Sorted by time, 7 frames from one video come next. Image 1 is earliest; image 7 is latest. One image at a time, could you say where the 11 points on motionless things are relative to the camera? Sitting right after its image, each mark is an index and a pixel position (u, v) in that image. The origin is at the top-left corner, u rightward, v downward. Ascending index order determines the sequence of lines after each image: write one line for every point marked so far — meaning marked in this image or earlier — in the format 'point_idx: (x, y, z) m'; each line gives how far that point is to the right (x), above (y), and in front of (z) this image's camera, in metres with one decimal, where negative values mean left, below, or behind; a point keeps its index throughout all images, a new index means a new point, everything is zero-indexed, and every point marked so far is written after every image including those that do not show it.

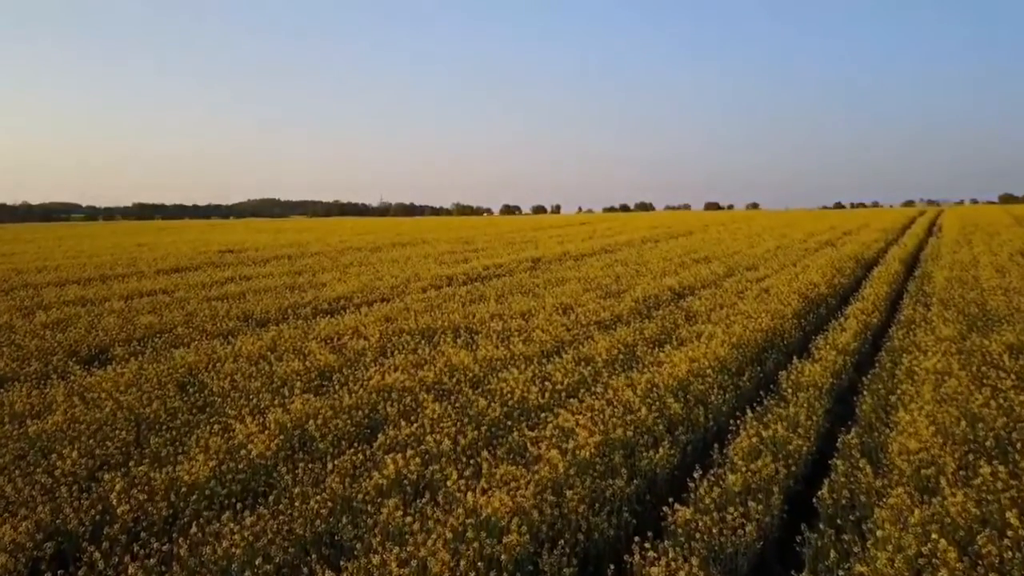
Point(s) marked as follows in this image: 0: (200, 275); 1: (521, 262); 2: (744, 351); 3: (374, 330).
0: (-6.5, +0.3, +15.8) m
1: (+0.2, +0.6, +17.4) m
2: (+2.3, -0.6, +7.5) m
3: (-1.7, -0.5, +9.1) m
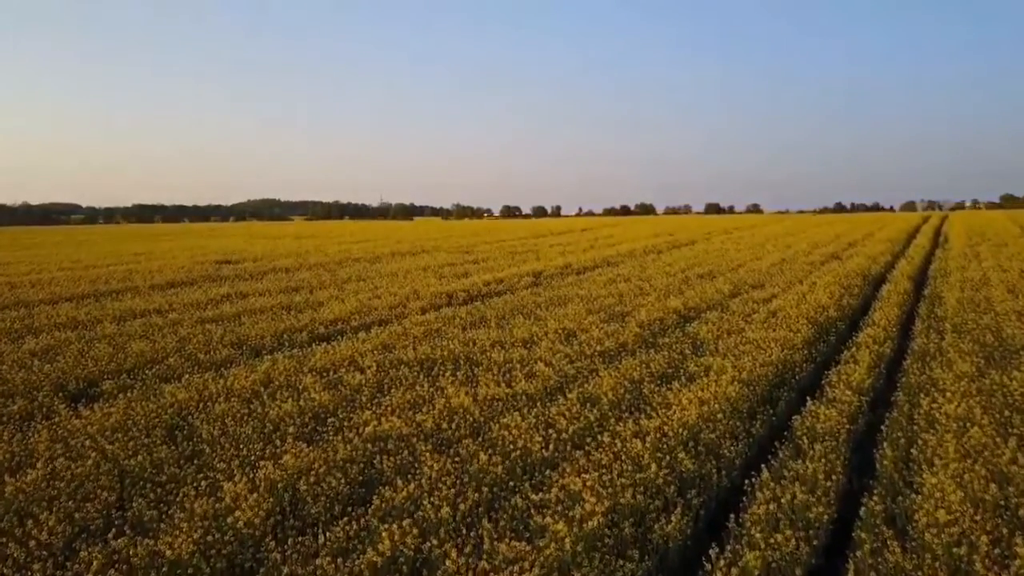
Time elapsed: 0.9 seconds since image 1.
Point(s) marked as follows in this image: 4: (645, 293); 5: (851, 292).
0: (-6.5, -0.1, +15.5) m
1: (+0.2, +0.3, +17.1) m
2: (+2.3, -1.0, +7.2) m
3: (-1.6, -0.8, +8.8) m
4: (+2.4, -0.1, +13.7) m
5: (+5.9, -0.1, +13.3) m
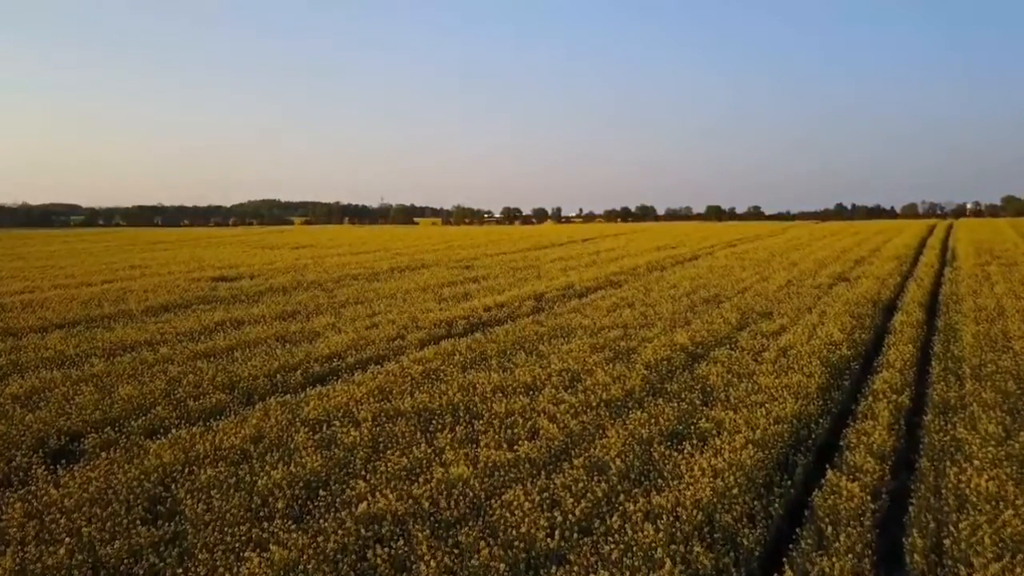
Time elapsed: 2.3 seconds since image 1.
0: (-6.4, -0.6, +15.2) m
1: (+0.3, -0.2, +16.8) m
2: (+2.3, -1.5, +6.8) m
3: (-1.6, -1.4, +8.5) m
4: (+2.4, -0.6, +13.3) m
5: (+5.9, -0.6, +12.9) m
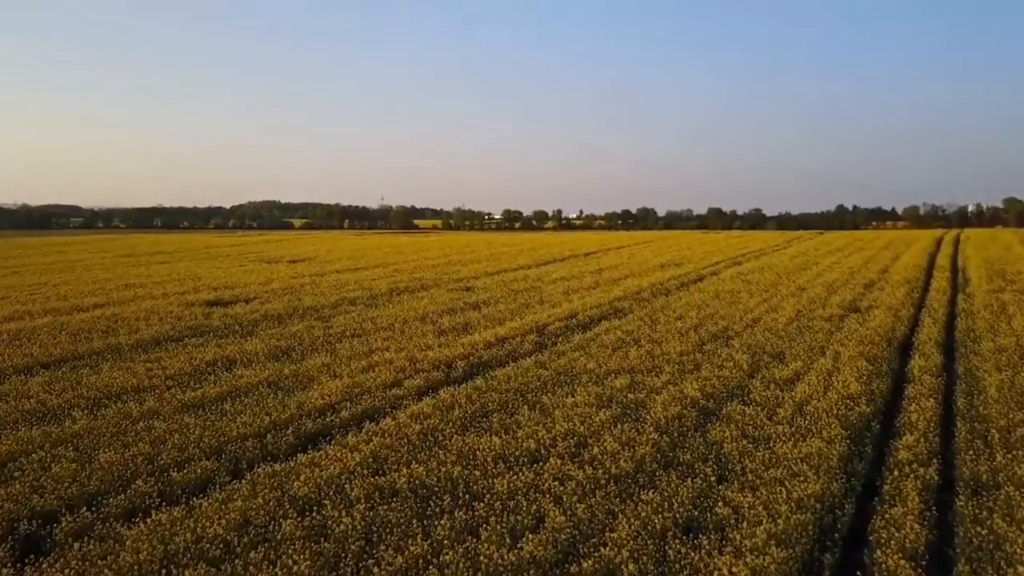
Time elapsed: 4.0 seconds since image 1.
0: (-6.4, -1.3, +14.6) m
1: (+0.3, -1.0, +16.3) m
2: (+2.3, -2.2, +6.3) m
3: (-1.6, -2.1, +8.0) m
4: (+2.5, -1.3, +12.8) m
5: (+6.0, -1.3, +12.4) m
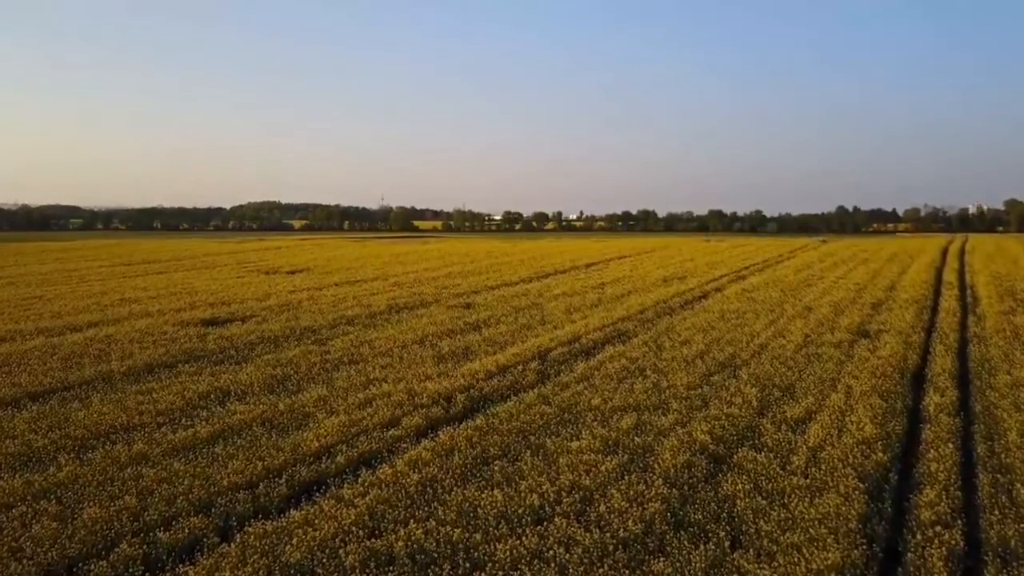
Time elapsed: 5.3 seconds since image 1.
0: (-6.4, -1.9, +14.2) m
1: (+0.3, -1.5, +15.9) m
2: (+2.4, -2.8, +5.9) m
3: (-1.5, -2.6, +7.6) m
4: (+2.5, -1.9, +12.4) m
5: (+6.0, -1.9, +12.0) m
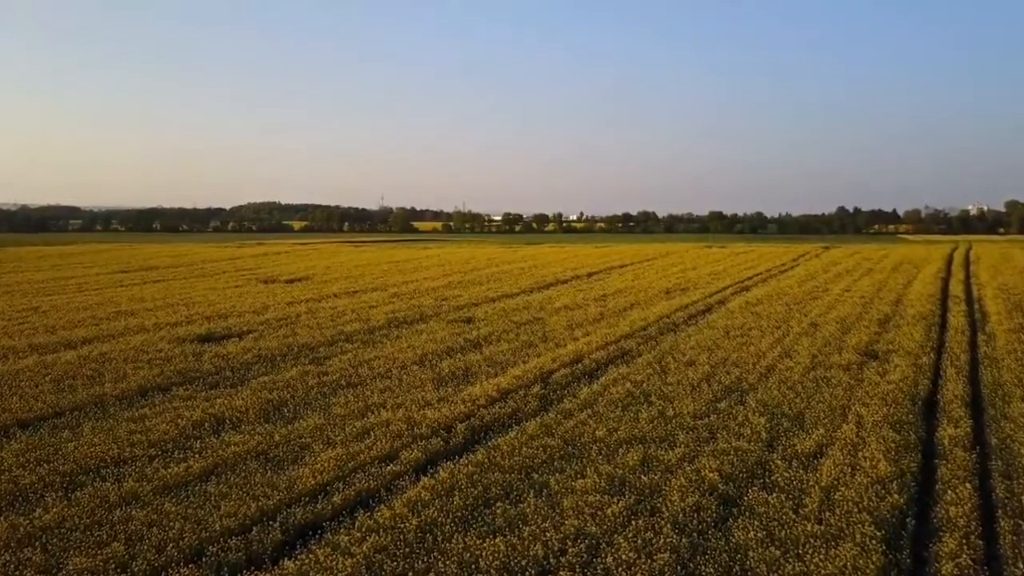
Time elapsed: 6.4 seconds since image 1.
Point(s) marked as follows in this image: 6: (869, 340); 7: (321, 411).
0: (-6.3, -2.3, +13.9) m
1: (+0.4, -2.0, +15.5) m
2: (+2.4, -3.2, +5.6) m
3: (-1.5, -3.1, +7.2) m
4: (+2.5, -2.3, +12.1) m
5: (+6.0, -2.3, +11.7) m
6: (+8.8, -1.3, +18.7) m
7: (-3.5, -2.3, +14.0) m
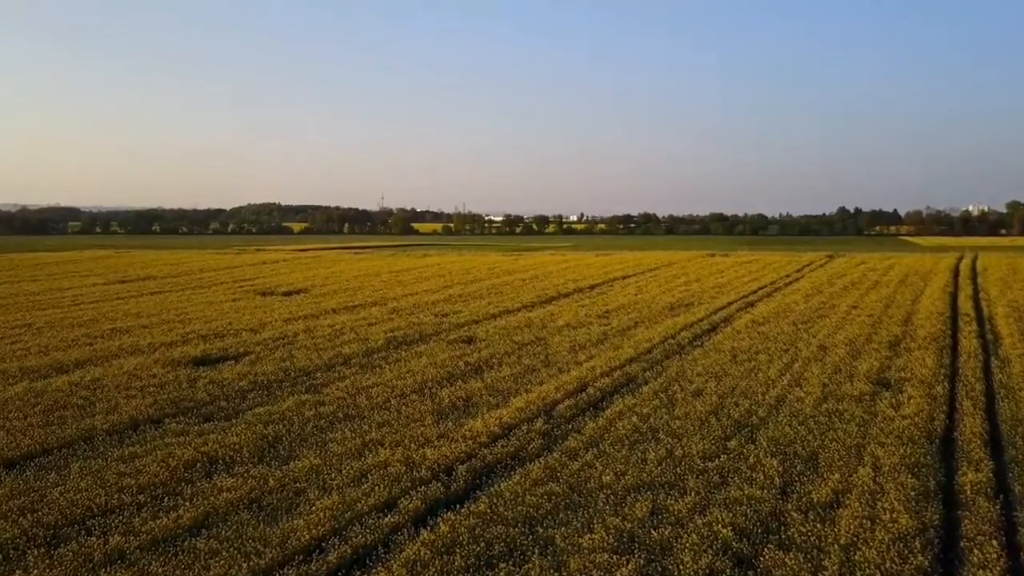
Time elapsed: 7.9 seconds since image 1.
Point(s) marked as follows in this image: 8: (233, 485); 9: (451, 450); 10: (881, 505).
0: (-6.3, -2.9, +13.4) m
1: (+0.4, -2.6, +15.0) m
2: (+2.5, -3.8, +5.1) m
3: (-1.5, -3.7, +6.8) m
4: (+2.6, -2.9, +11.6) m
5: (+6.1, -2.9, +11.2) m
6: (+8.8, -1.8, +18.2) m
7: (-3.5, -2.9, +13.6) m
8: (-4.4, -3.1, +11.9) m
9: (-1.0, -2.8, +13.2) m
10: (+5.1, -3.0, +10.6) m
